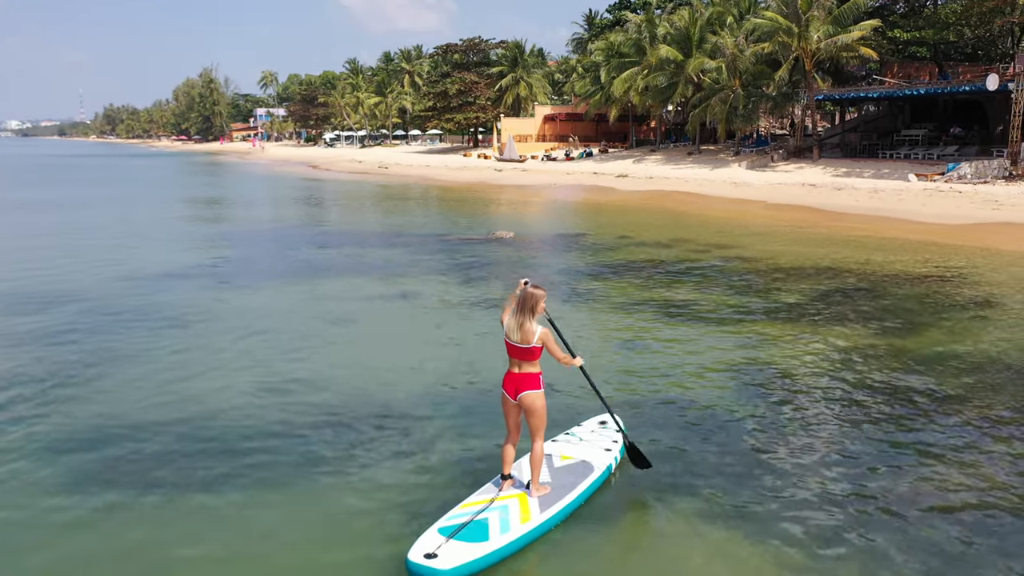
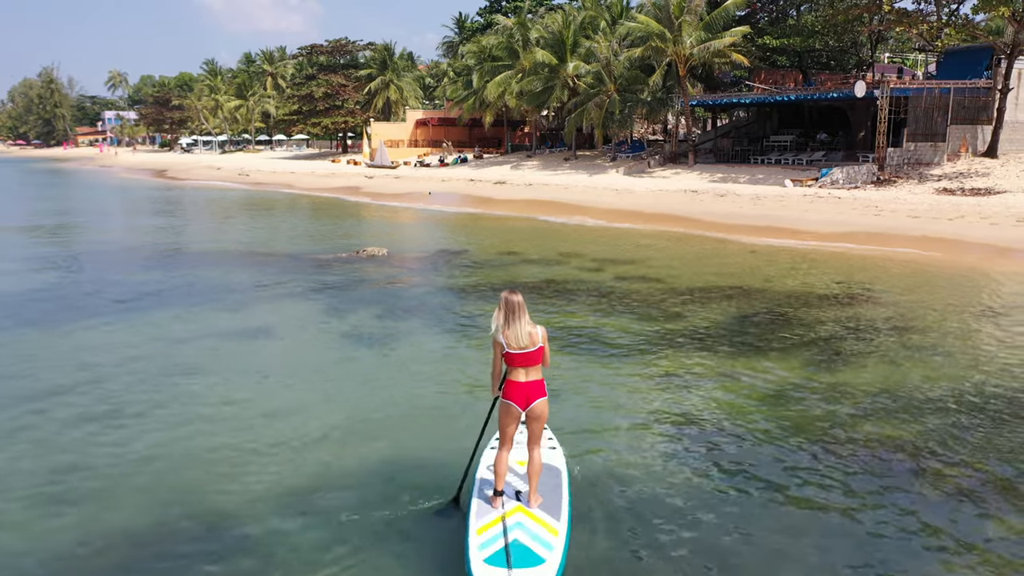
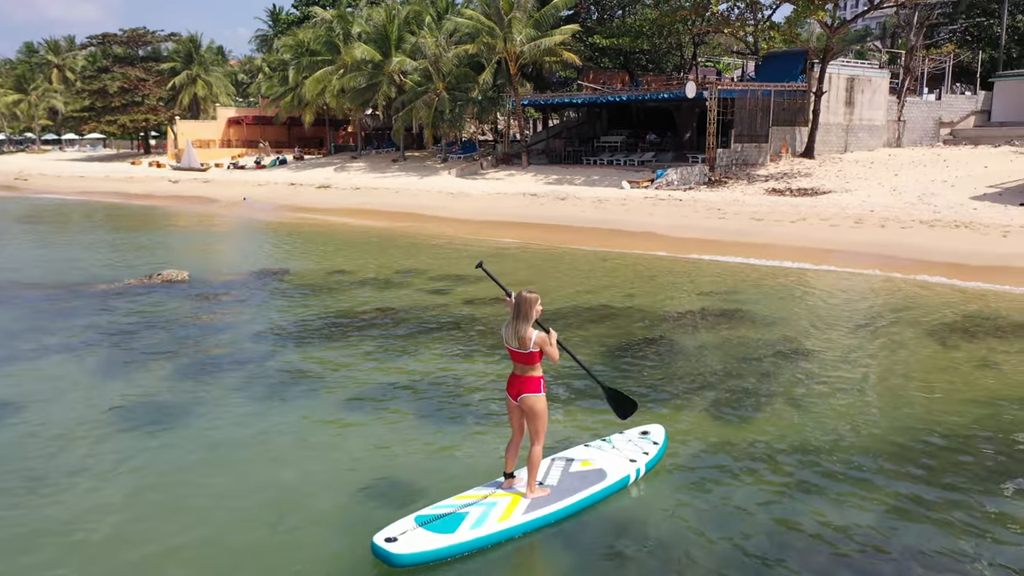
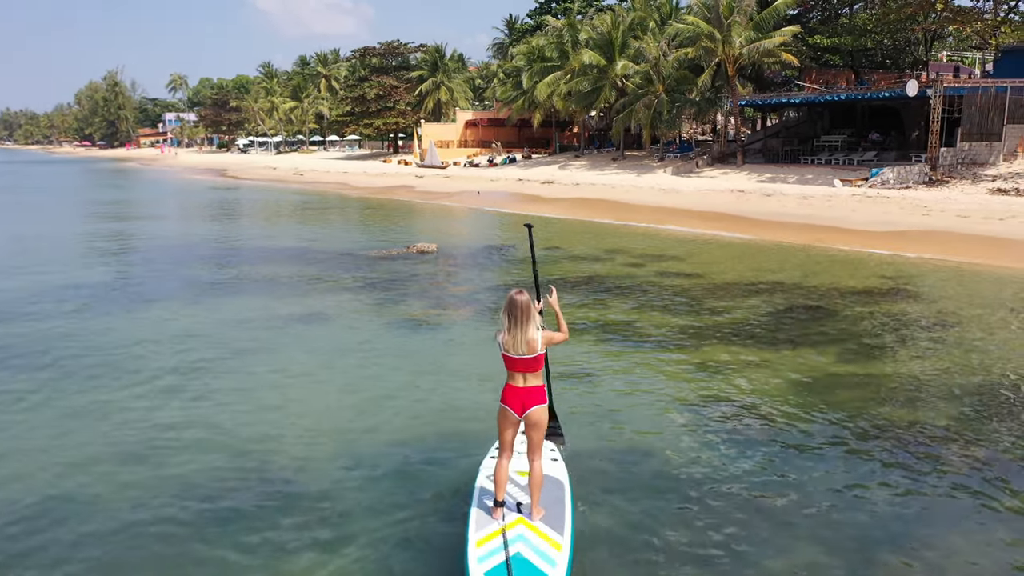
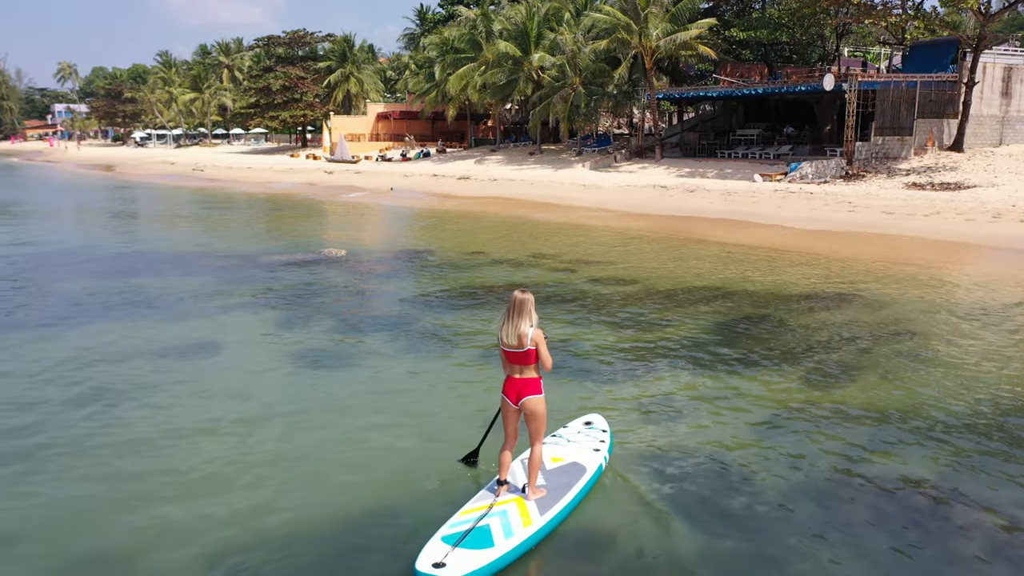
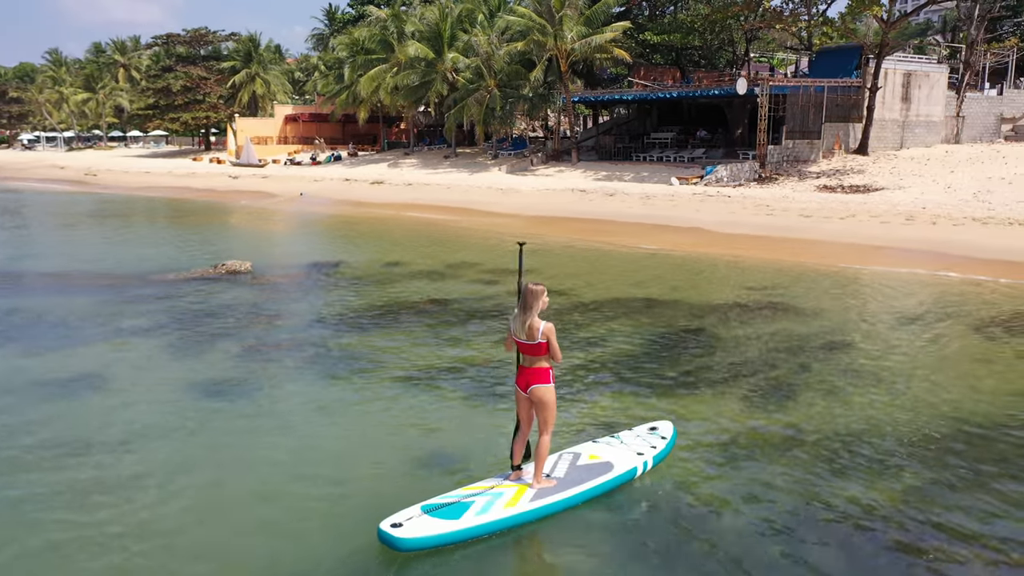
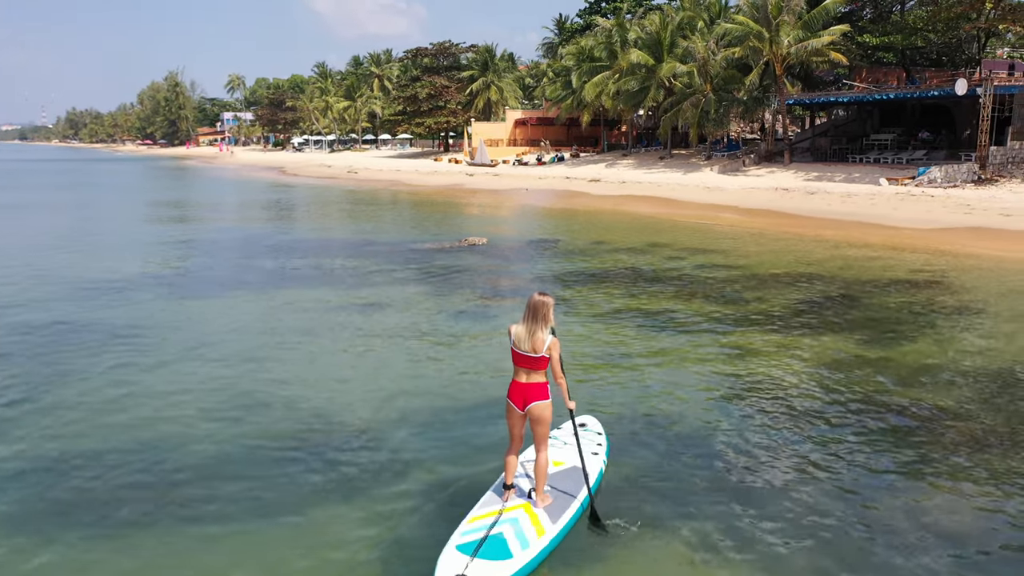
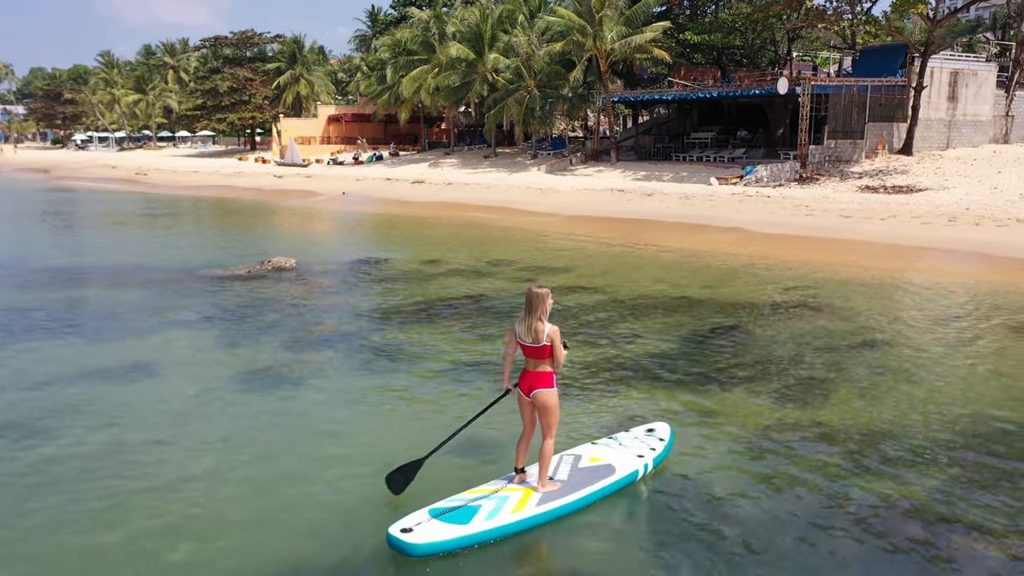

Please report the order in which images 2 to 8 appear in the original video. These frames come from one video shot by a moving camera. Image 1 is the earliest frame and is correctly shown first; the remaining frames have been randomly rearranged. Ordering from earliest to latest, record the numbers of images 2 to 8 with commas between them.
7, 4, 2, 5, 8, 6, 3
